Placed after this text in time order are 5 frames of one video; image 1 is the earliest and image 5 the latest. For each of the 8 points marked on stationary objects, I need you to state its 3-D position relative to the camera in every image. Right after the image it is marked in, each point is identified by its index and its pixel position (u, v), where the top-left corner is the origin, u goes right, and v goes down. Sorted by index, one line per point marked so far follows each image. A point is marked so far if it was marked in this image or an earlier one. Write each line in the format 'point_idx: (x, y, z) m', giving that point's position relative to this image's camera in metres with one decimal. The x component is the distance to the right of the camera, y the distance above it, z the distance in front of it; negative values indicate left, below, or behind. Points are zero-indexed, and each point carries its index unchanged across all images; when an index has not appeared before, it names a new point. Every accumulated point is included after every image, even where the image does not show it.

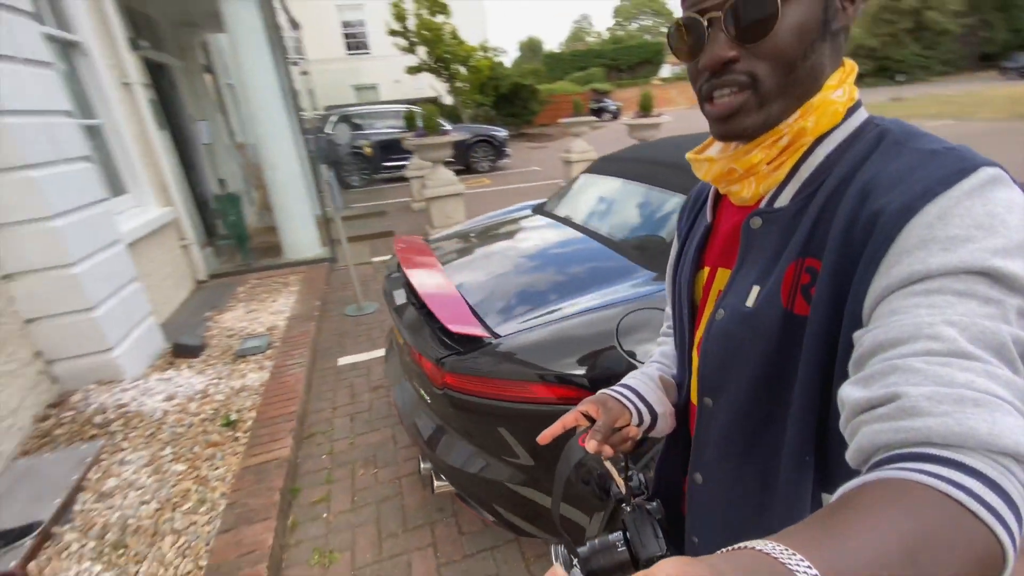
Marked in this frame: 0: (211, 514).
0: (-1.4, -1.0, +2.4) m
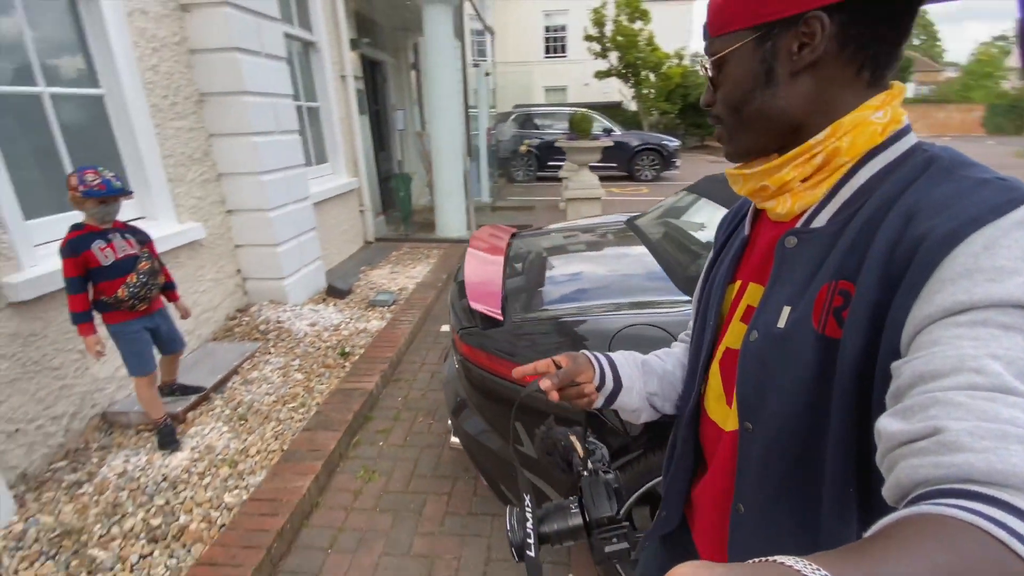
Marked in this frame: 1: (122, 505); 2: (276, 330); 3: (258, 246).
0: (-1.2, -0.8, +3.1) m
1: (-1.9, -1.0, +2.5) m
2: (-1.8, -0.3, +3.9) m
3: (-2.0, +0.3, +4.0) m
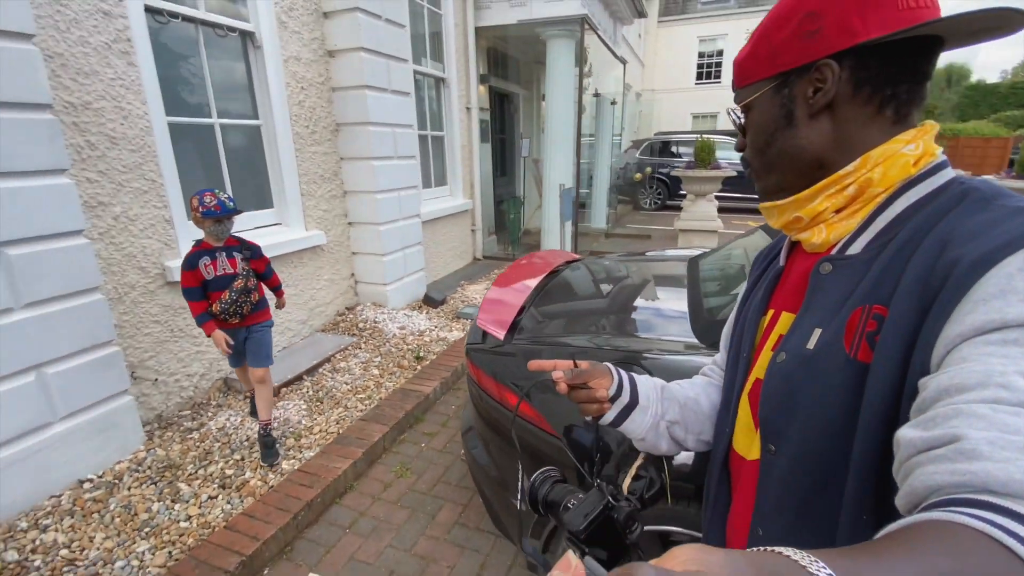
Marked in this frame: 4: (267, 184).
0: (-1.0, -0.8, +3.5) m
1: (-1.8, -1.0, +3.1) m
2: (-1.2, -0.3, +4.4) m
3: (-1.3, +0.3, +4.6) m
4: (-1.9, +0.8, +4.0) m
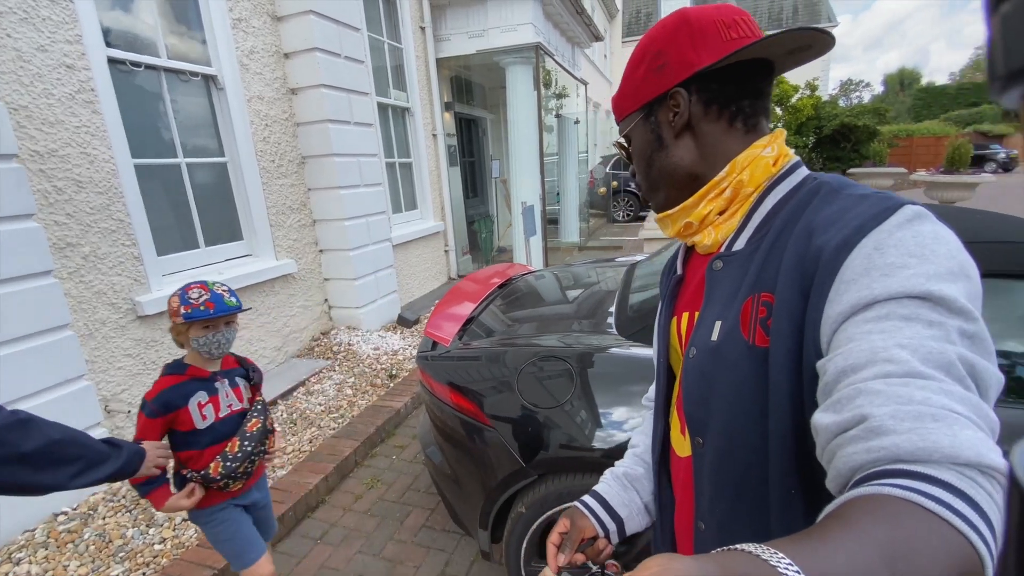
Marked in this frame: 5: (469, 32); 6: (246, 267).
0: (-1.2, -0.9, +3.5) m
1: (-2.0, -1.2, +3.1) m
2: (-1.5, -0.6, +4.5) m
3: (-1.6, +0.1, +4.8) m
4: (-2.2, +0.6, +4.2) m
5: (-0.5, +2.9, +5.9) m
6: (-2.1, +0.2, +4.1) m
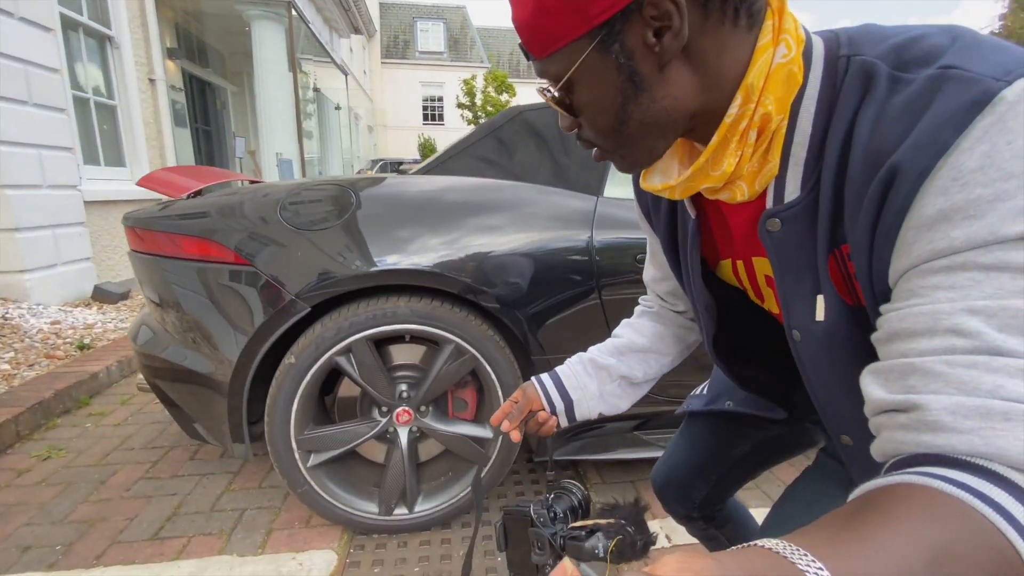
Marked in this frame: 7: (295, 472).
0: (-2.5, -0.6, +2.4) m
1: (-3.0, -0.8, +1.7) m
2: (-3.2, -0.2, +3.2) m
3: (-3.4, +0.4, +3.4) m
4: (-3.7, +0.9, +2.6) m
5: (-3.0, +3.1, +5.1) m
6: (-3.6, +0.5, +2.6) m
7: (-0.6, -0.5, +1.4) m
